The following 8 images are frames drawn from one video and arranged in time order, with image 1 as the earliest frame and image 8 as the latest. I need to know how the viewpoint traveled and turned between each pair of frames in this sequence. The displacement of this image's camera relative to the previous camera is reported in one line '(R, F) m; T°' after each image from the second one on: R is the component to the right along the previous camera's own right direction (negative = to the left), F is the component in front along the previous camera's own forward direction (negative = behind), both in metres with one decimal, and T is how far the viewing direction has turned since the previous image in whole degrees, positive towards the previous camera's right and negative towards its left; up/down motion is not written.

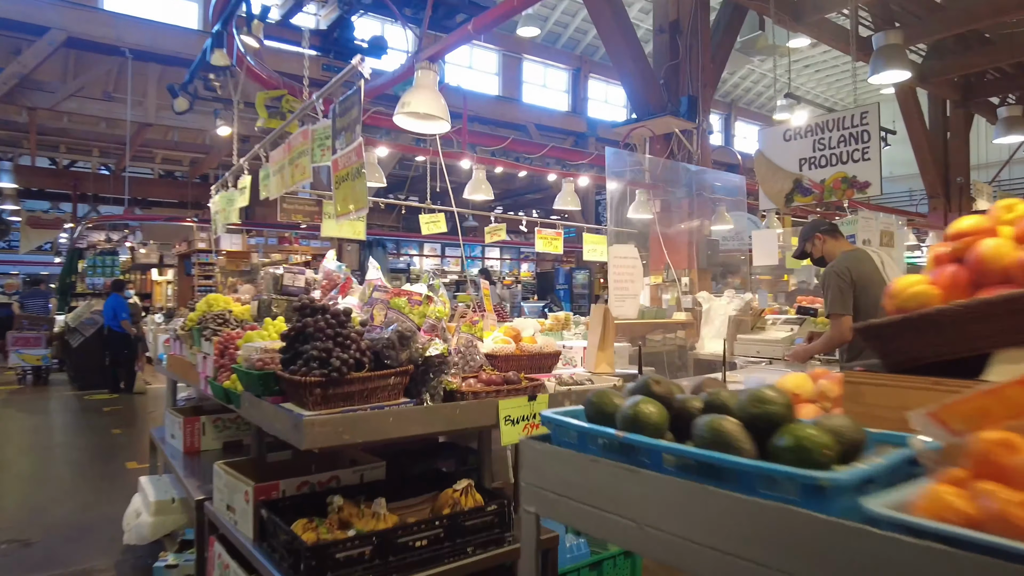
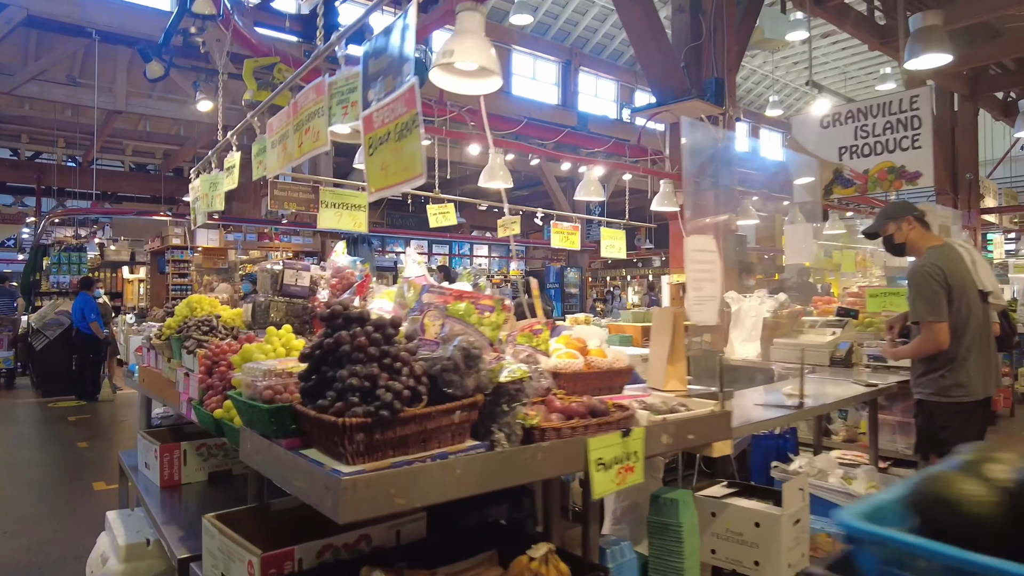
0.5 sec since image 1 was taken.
(-0.2, +0.4) m; +2°
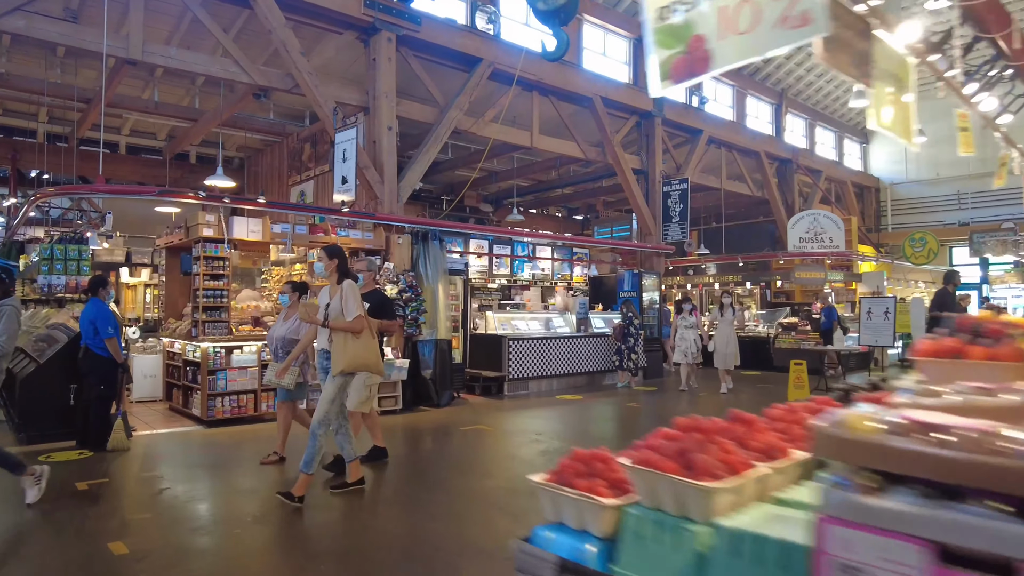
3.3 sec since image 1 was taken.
(-1.5, +1.8) m; +3°
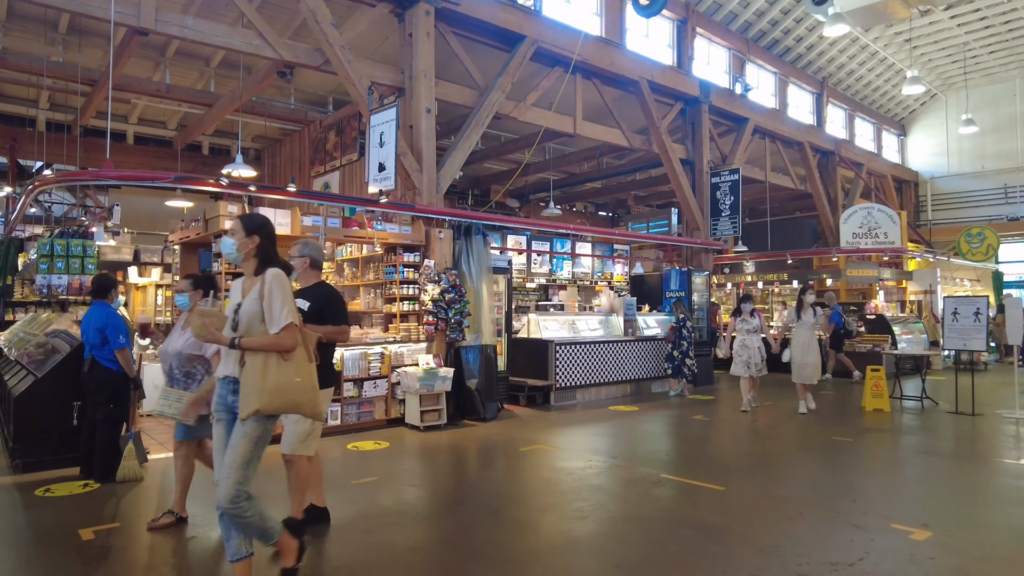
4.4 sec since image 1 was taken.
(-0.5, +0.8) m; 0°
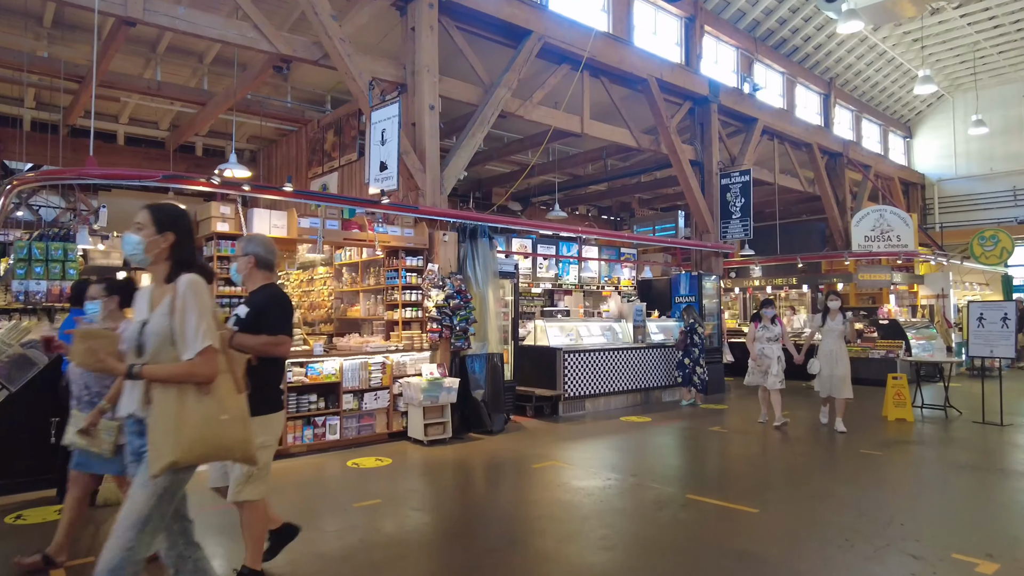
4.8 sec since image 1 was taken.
(-0.1, +0.3) m; 0°
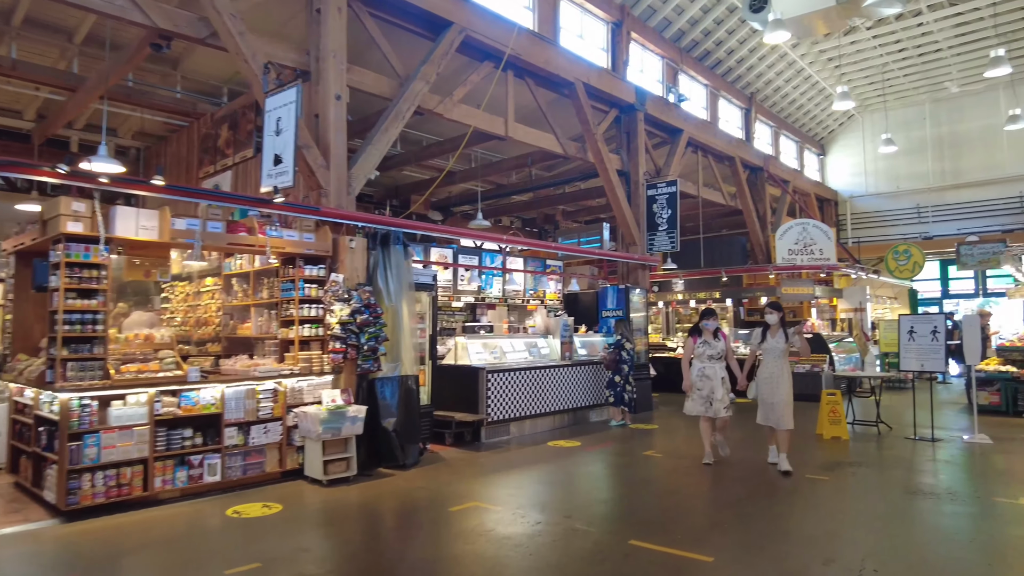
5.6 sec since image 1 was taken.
(0.0, +0.6) m; +6°
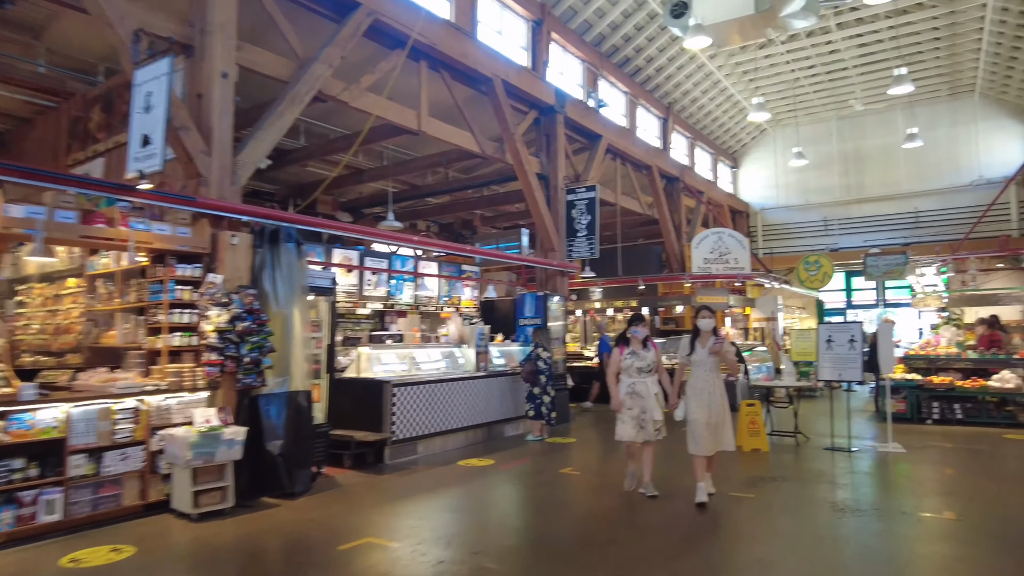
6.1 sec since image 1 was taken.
(+0.1, +0.5) m; +7°
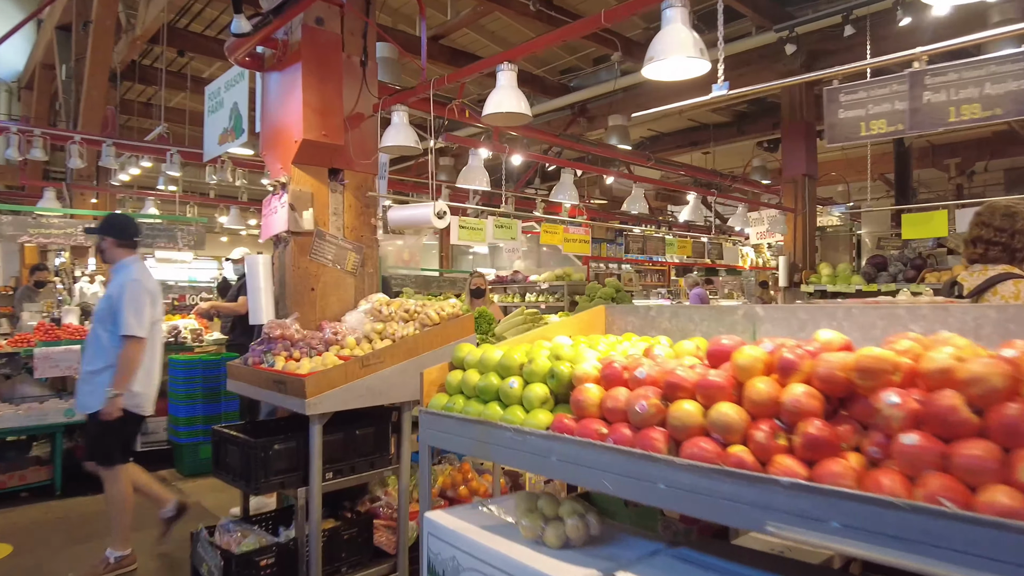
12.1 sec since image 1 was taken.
(+0.1, 0.0) m; +6°
